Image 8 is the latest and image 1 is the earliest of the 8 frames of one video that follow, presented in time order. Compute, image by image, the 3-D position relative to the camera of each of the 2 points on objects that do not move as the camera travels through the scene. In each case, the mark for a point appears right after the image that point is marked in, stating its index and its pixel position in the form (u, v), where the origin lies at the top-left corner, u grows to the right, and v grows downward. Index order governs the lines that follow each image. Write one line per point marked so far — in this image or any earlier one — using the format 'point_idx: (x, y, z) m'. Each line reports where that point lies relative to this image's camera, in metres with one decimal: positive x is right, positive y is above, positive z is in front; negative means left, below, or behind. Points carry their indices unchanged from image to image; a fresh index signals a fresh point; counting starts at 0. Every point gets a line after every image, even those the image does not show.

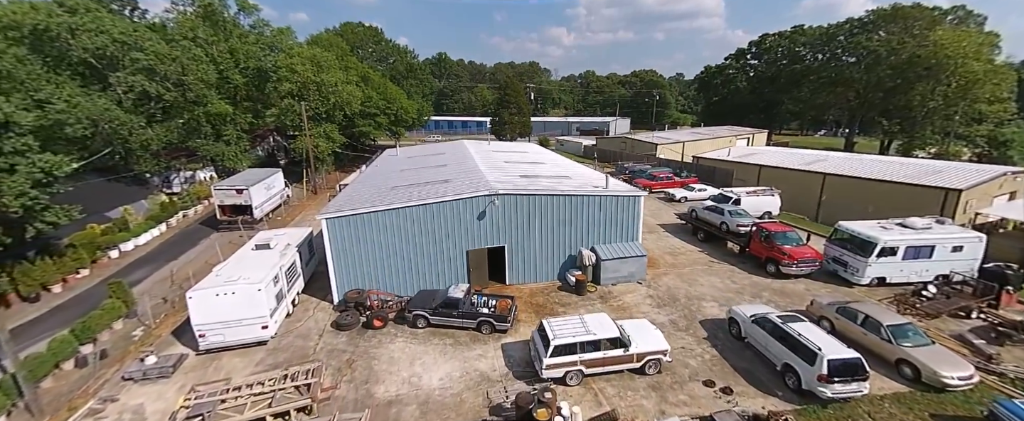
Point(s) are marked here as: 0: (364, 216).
0: (-4.9, -0.2, +12.0) m
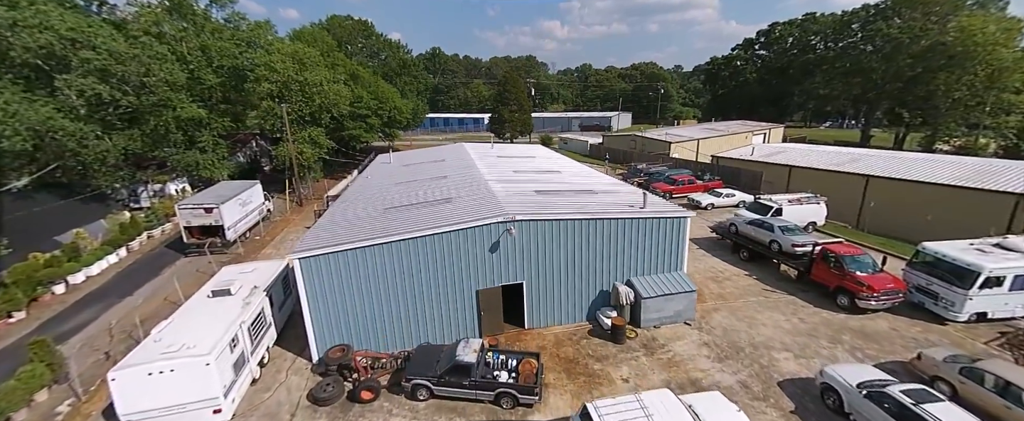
0: (-4.3, -1.1, +9.5) m
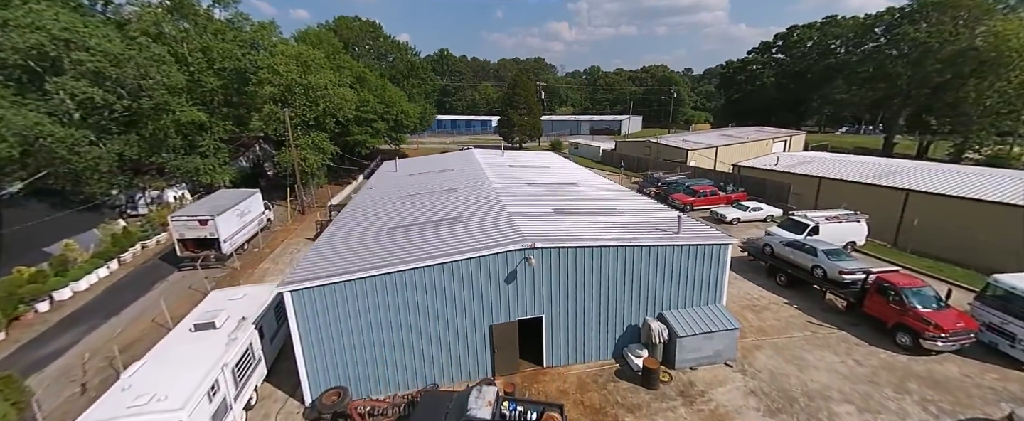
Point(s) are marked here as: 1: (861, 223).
0: (-3.9, -1.7, +8.4) m
1: (+15.8, -0.5, +16.4) m
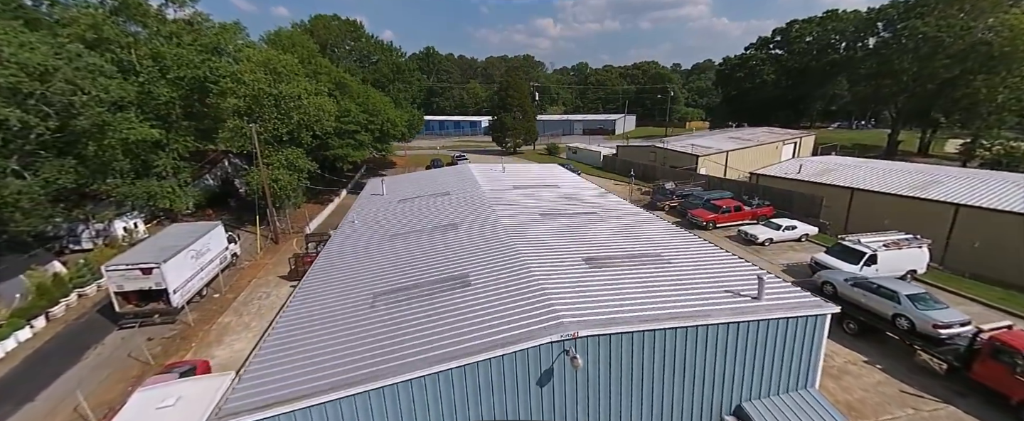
0: (-3.2, -3.2, +5.8) m
1: (+16.2, -1.5, +14.3) m
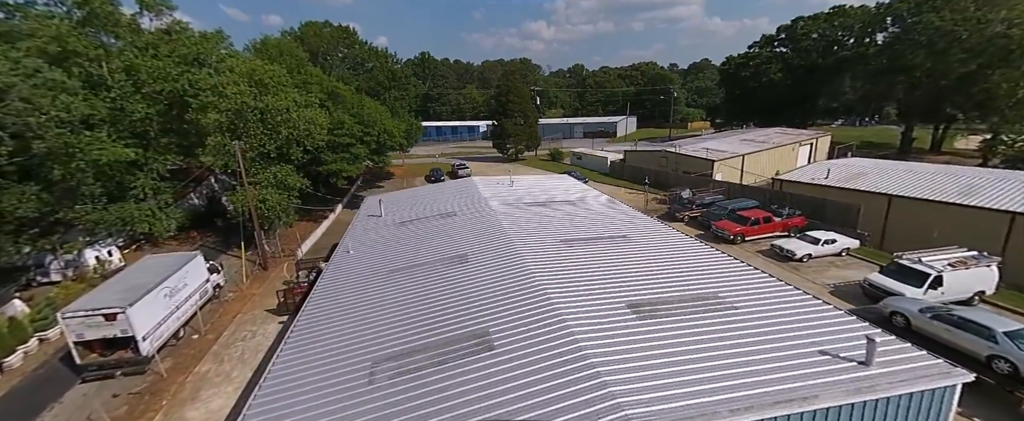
0: (-2.5, -4.0, +4.1) m
1: (+16.8, -1.9, +12.7) m
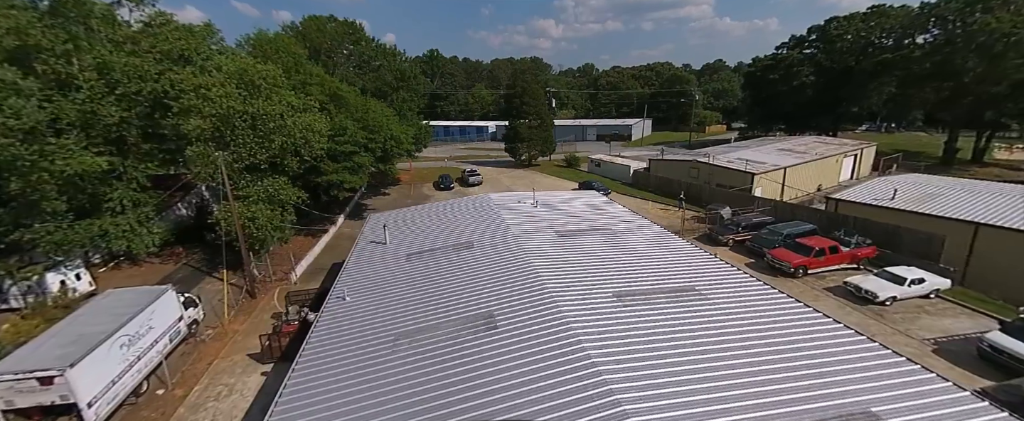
0: (-1.7, -5.1, +1.6) m
1: (+17.7, -3.3, +10.0) m
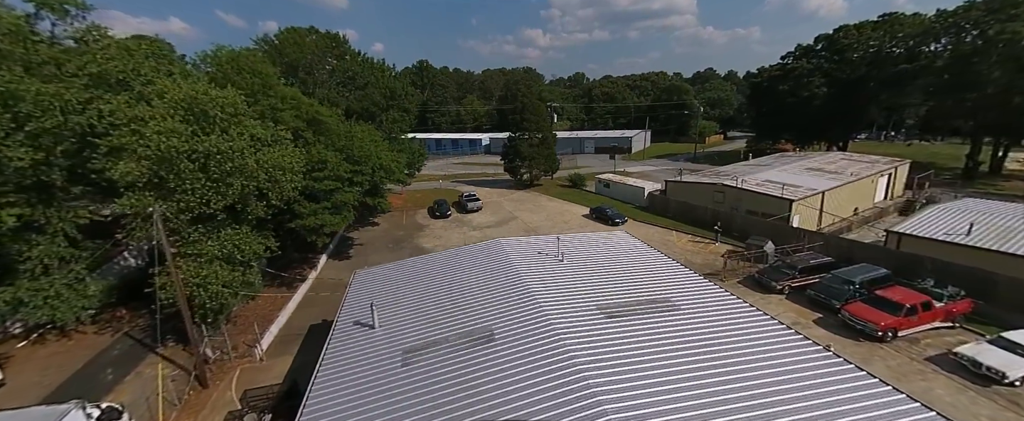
0: (-0.5, -6.9, -1.7) m
1: (+18.7, -4.8, +7.1) m
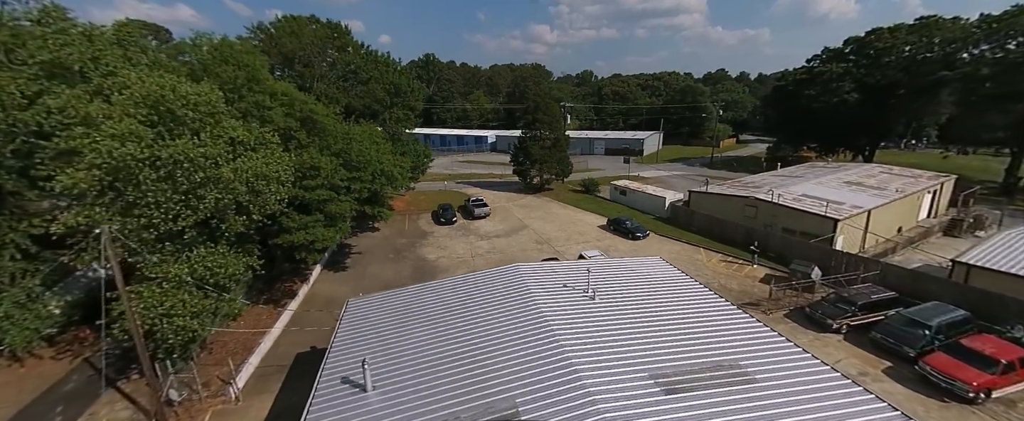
0: (0.0, -7.8, -3.8) m
1: (+19.2, -6.1, +5.0) m
